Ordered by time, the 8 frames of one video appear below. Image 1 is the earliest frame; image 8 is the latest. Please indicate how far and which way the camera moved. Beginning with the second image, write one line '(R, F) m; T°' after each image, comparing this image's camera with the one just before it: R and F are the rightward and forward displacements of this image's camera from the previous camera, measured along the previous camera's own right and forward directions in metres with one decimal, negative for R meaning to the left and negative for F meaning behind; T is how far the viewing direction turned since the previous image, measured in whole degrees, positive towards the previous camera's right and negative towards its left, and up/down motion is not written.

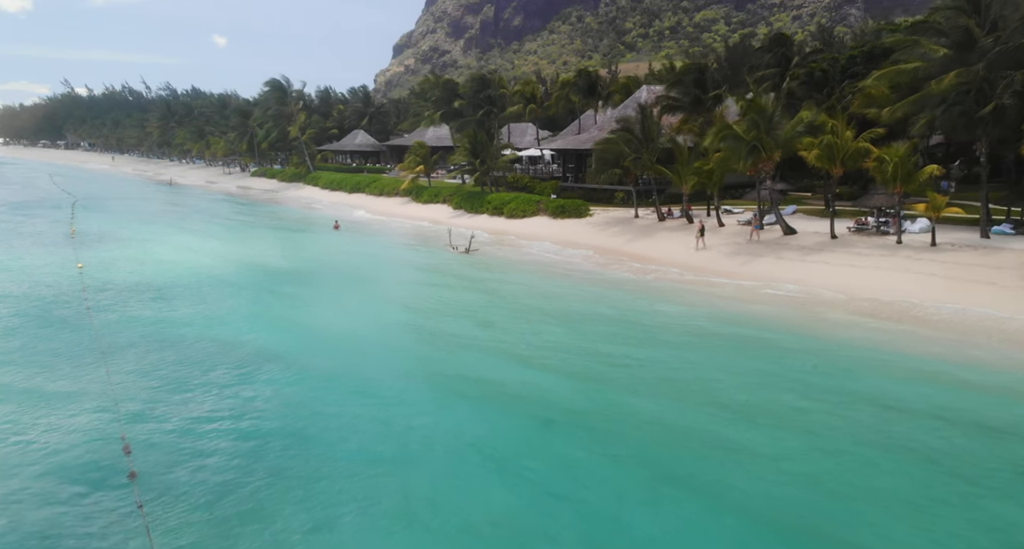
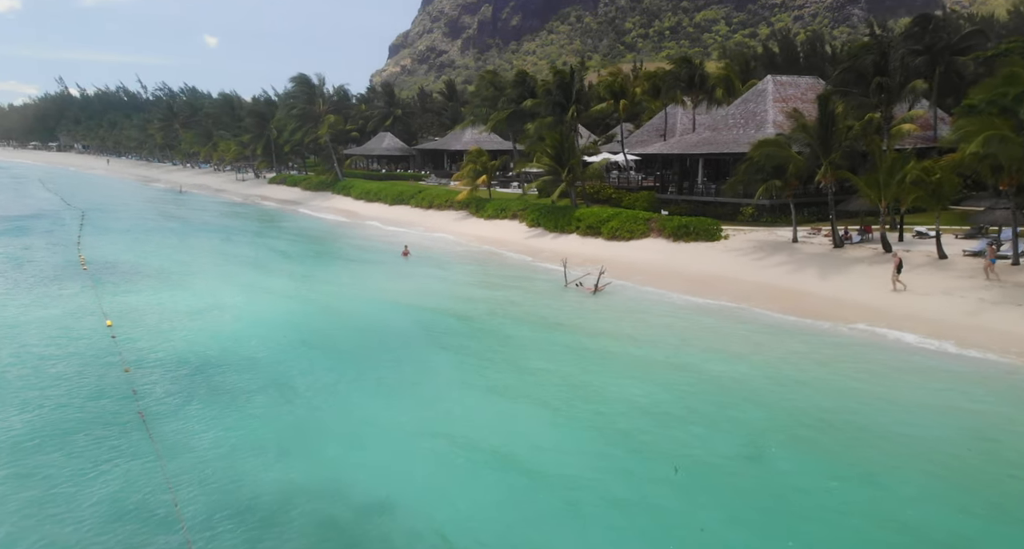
(-5.3, +6.6) m; +1°
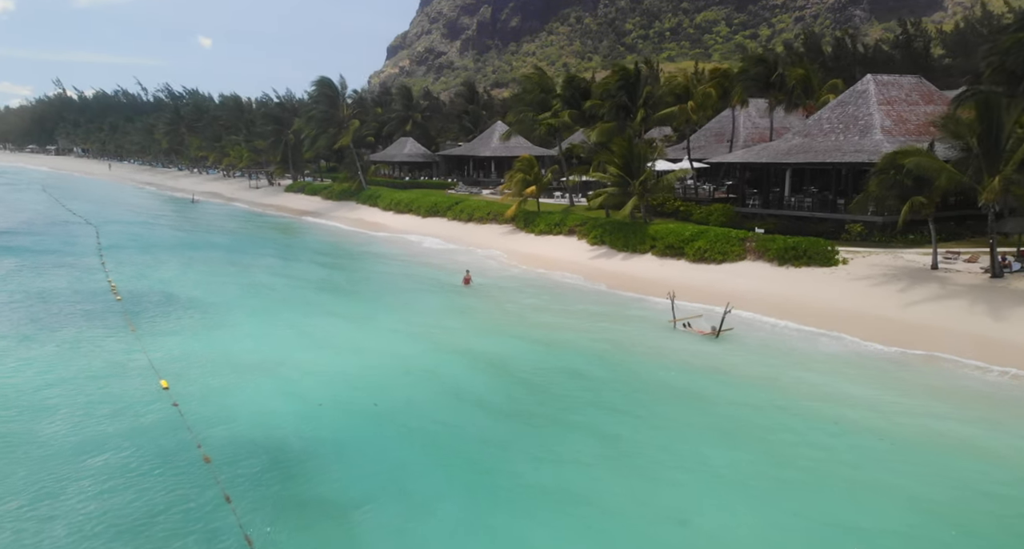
(-3.3, +3.6) m; 0°
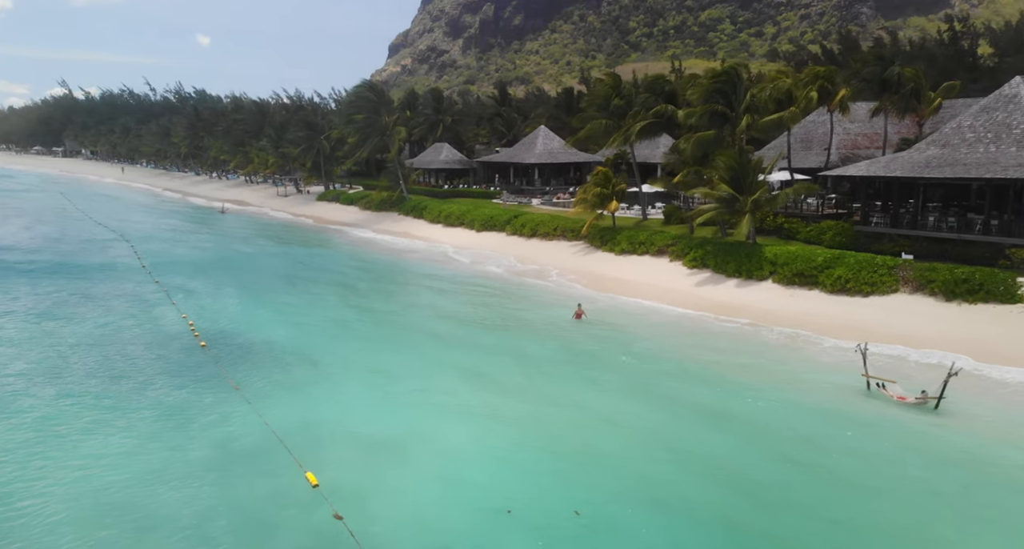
(-4.2, +3.3) m; 0°
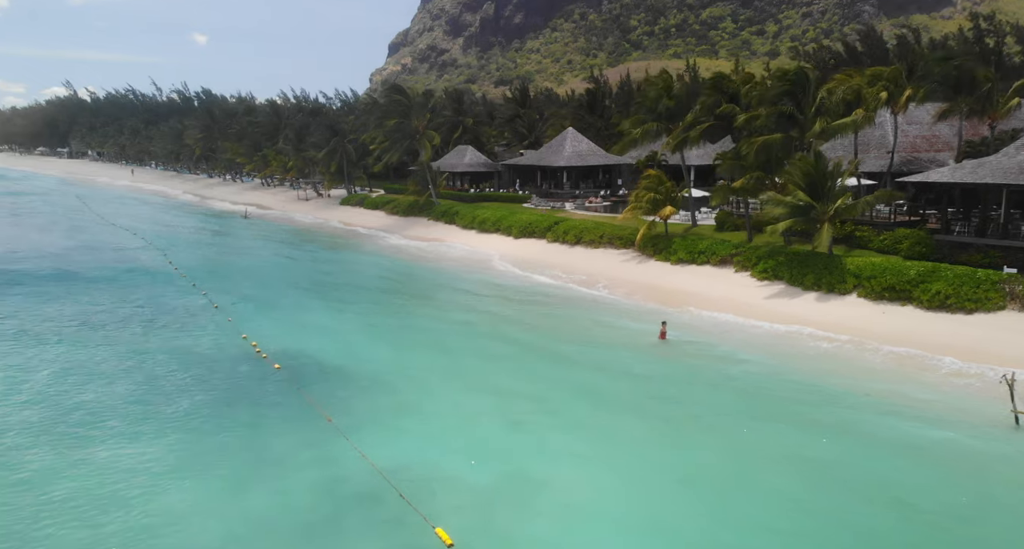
(-2.7, +1.4) m; 0°
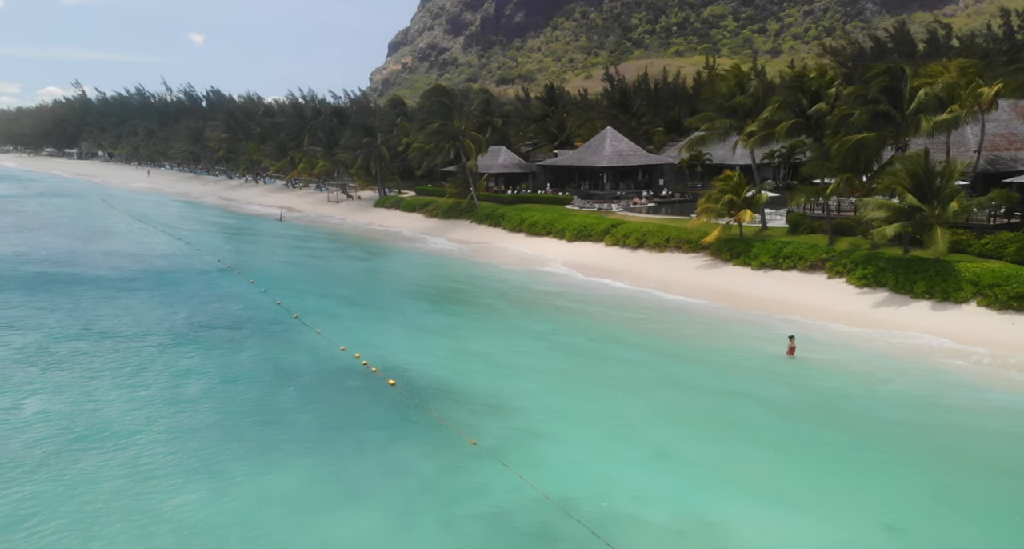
(-3.7, +1.3) m; 0°
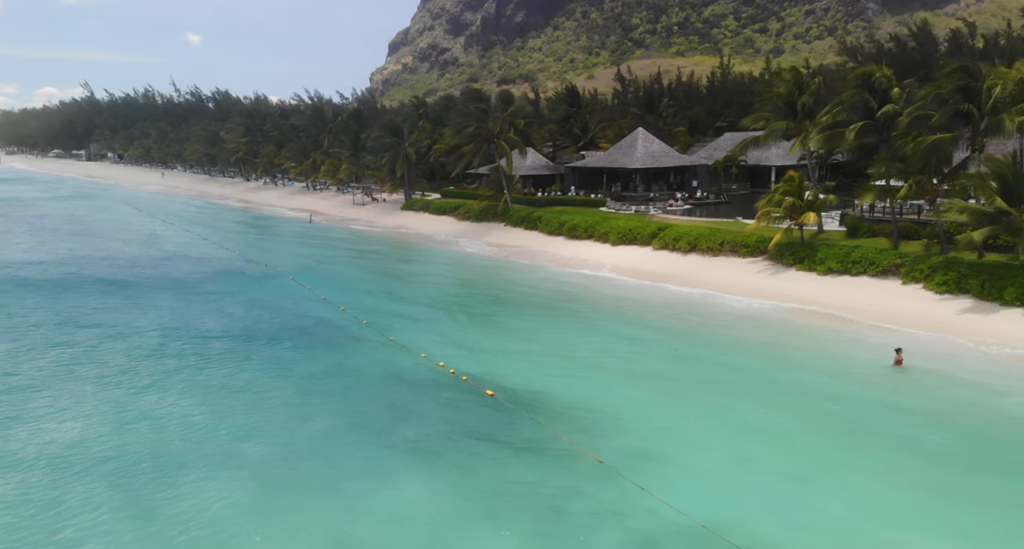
(-3.0, +0.7) m; 0°
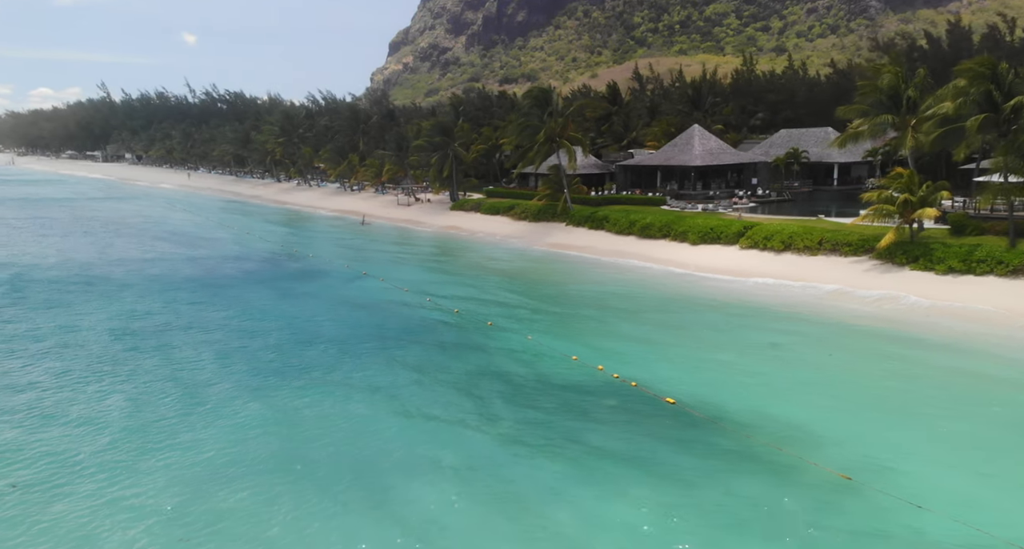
(-5.2, +1.0) m; 0°
